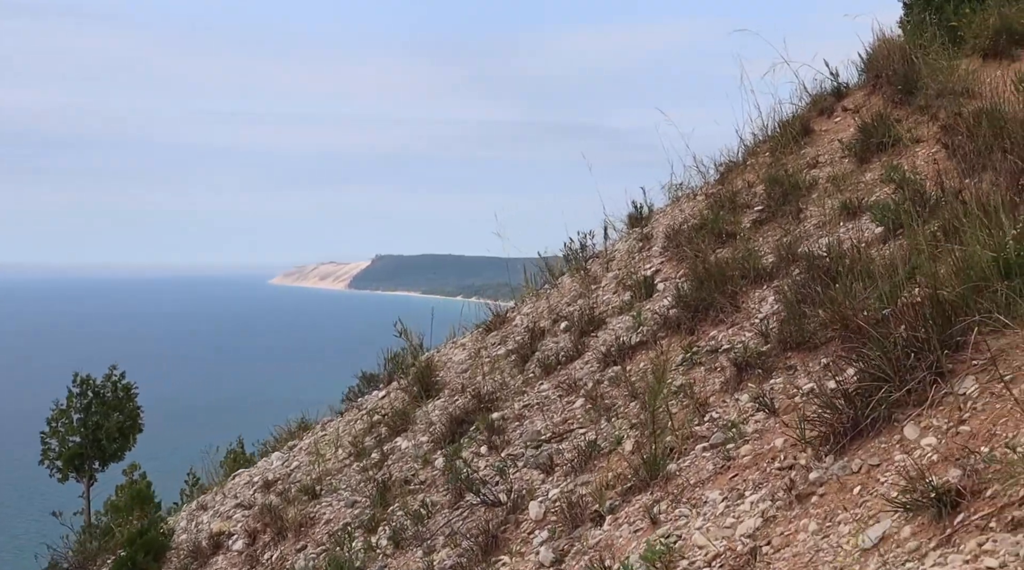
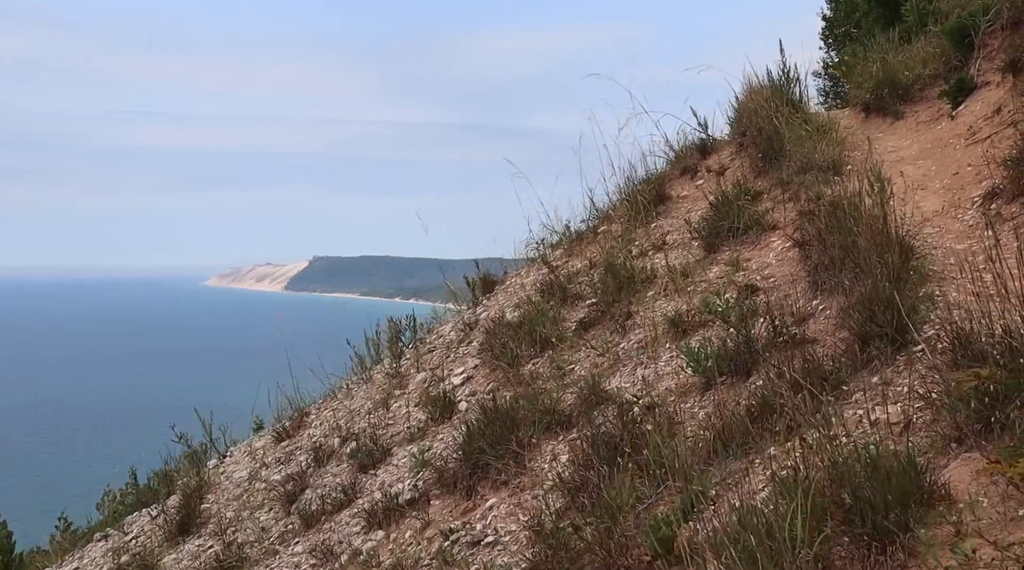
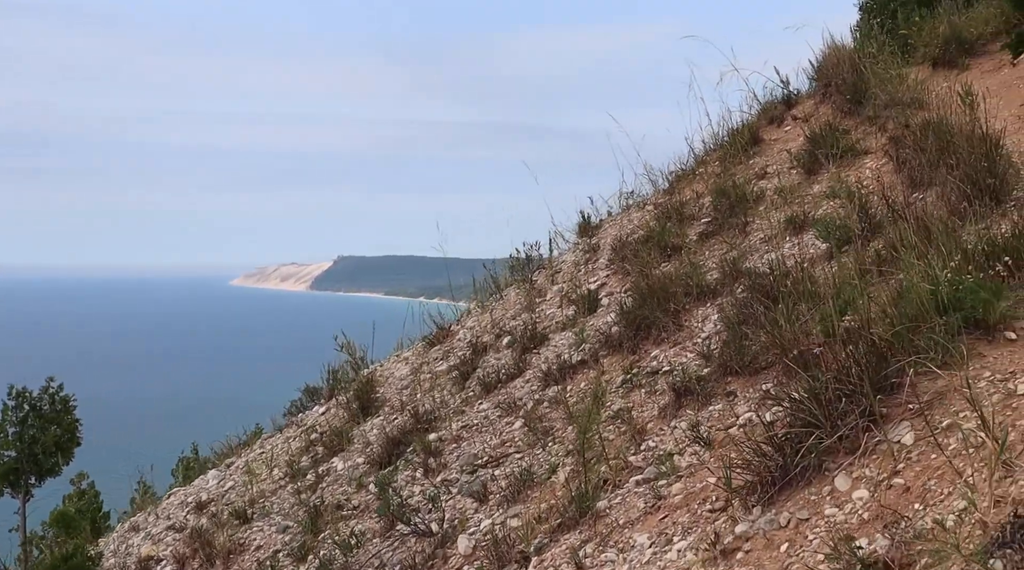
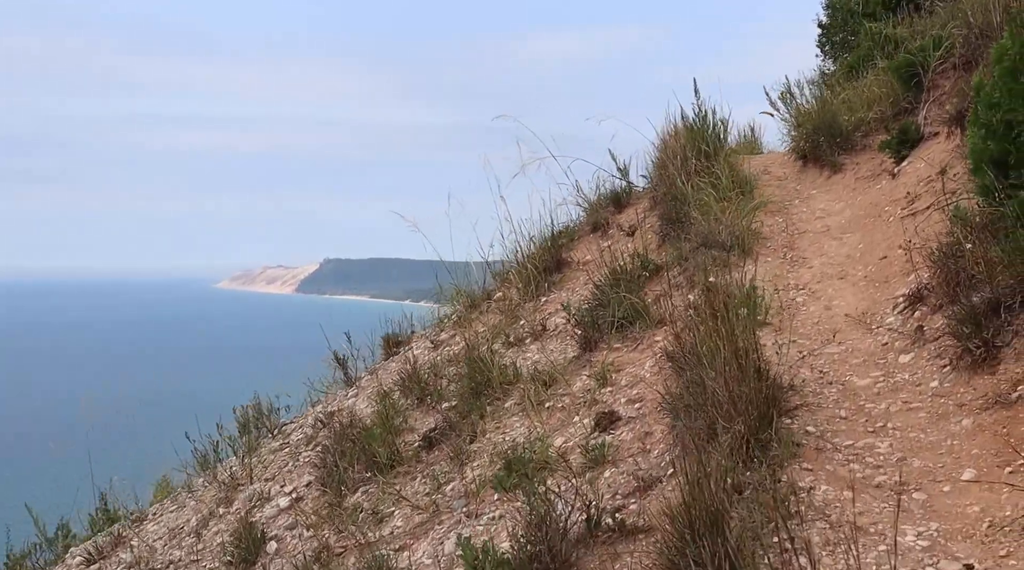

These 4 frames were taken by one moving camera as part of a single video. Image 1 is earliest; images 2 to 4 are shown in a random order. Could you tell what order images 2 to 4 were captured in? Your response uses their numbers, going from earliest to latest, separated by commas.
3, 2, 4
